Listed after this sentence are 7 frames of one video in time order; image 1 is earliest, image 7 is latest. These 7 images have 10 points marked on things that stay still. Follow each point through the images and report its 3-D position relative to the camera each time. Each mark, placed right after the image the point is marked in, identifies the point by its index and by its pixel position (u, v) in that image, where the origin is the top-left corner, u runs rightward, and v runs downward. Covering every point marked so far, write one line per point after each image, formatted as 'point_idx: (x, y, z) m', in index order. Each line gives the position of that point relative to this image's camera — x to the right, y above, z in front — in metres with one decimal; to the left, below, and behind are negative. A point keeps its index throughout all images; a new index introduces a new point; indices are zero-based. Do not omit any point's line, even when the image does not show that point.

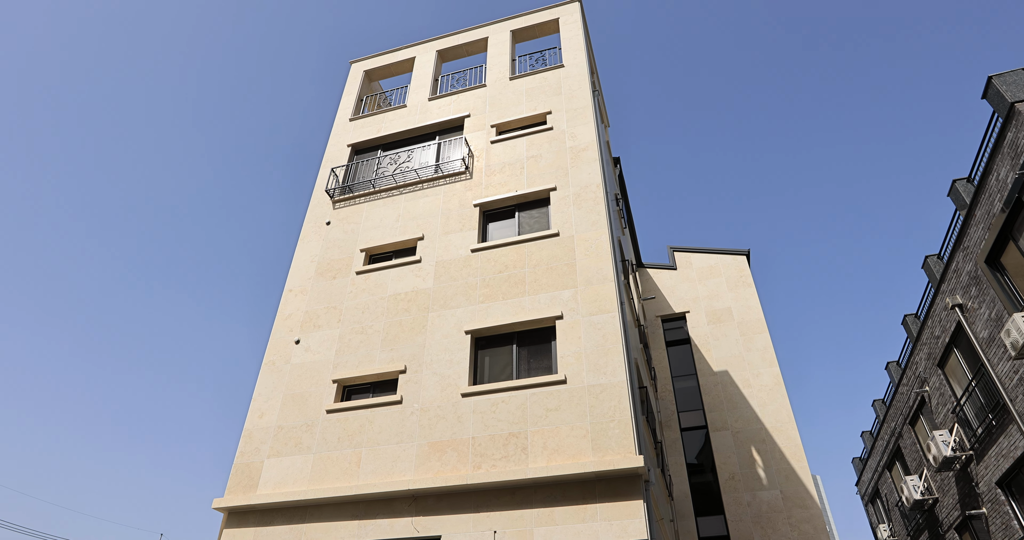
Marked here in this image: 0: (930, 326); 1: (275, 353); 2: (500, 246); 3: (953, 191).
0: (+12.6, -1.8, +18.2) m
1: (-5.8, -2.0, +14.8) m
2: (-0.2, +0.6, +14.6) m
3: (+11.4, +2.0, +15.5) m
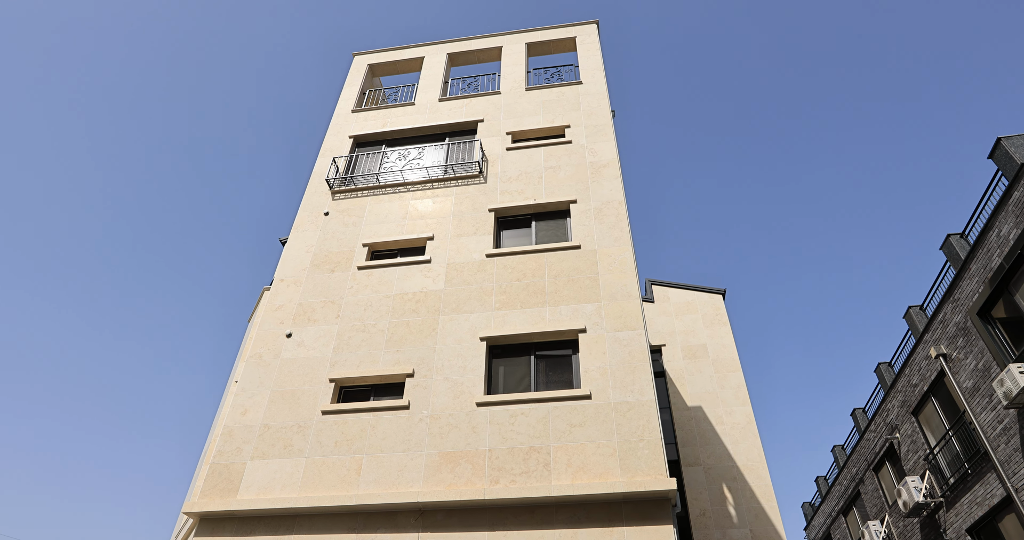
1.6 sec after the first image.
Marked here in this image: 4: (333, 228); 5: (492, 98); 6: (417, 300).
0: (+12.3, -3.3, +18.7) m
1: (-5.5, -1.7, +13.5) m
2: (+0.2, +0.4, +14.1) m
3: (+11.7, +0.6, +16.1) m
4: (-4.7, +1.1, +15.8) m
5: (-0.6, +5.4, +18.9) m
6: (-2.1, -0.7, +13.6) m
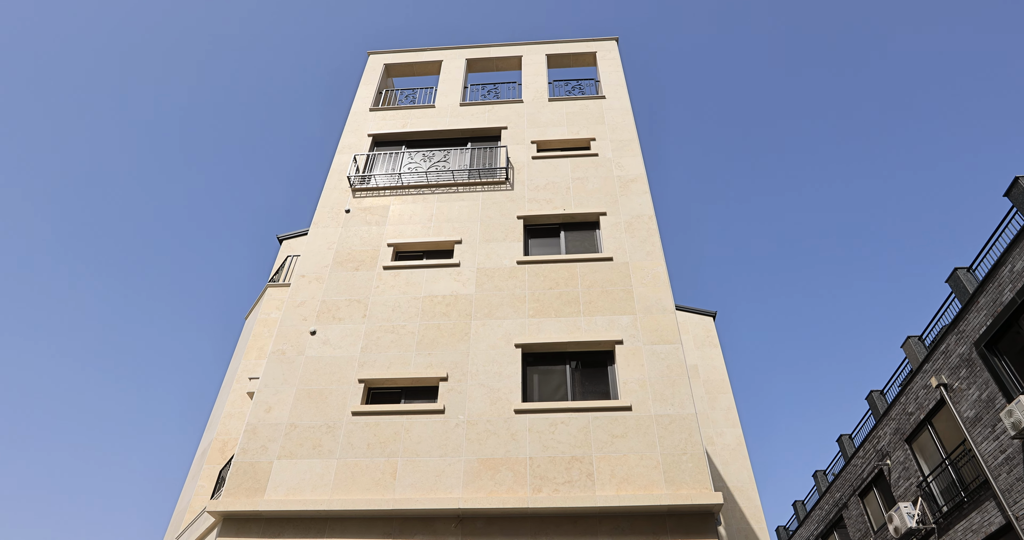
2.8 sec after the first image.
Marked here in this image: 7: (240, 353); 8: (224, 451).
0: (+12.5, -4.3, +19.3) m
1: (-4.9, -1.6, +13.1) m
2: (+0.9, +0.2, +14.0) m
3: (+12.3, -0.3, +16.7) m
4: (-4.0, +1.1, +15.5) m
5: (+0.1, +5.1, +18.9) m
6: (-1.4, -0.7, +13.4) m
7: (-8.1, -2.5, +18.1) m
8: (-7.2, -4.5, +15.3) m
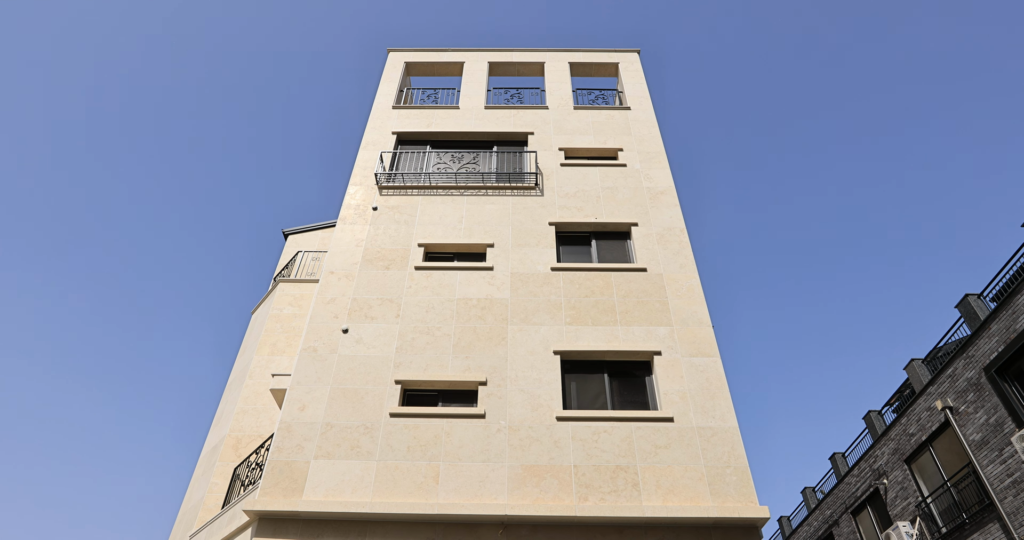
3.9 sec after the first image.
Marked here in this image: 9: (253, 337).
0: (+12.8, -5.0, +19.8) m
1: (-4.1, -1.5, +12.8) m
2: (+1.7, 0.0, +14.0) m
3: (+12.9, -1.0, +17.3) m
4: (-3.2, +1.2, +15.3) m
5: (+0.8, +4.9, +18.9) m
6: (-0.6, -0.8, +13.3) m
7: (-7.6, -2.3, +17.6) m
8: (-6.7, -4.3, +14.8) m
9: (-7.6, -2.0, +18.0) m
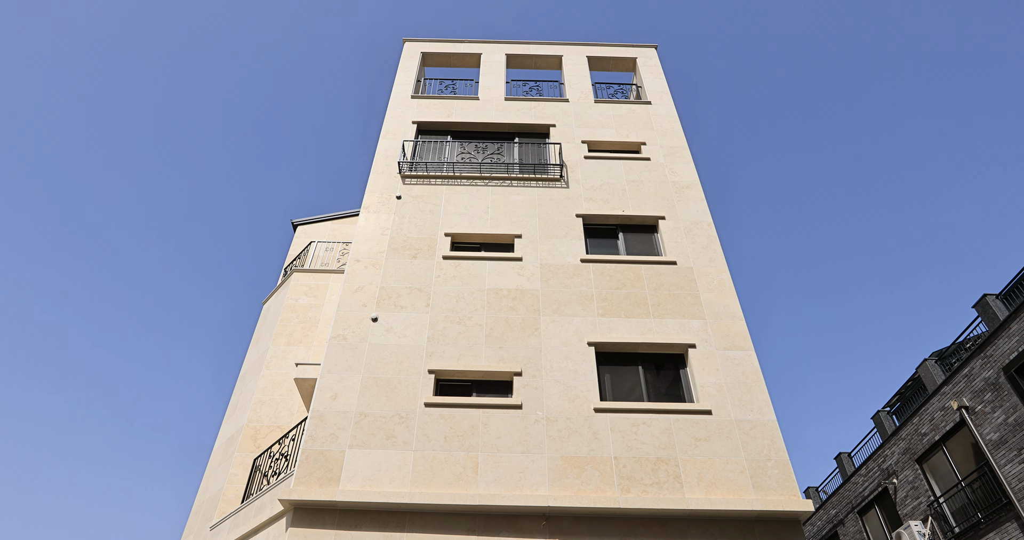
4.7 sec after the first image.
0: (+13.2, -5.0, +20.0) m
1: (-3.4, -1.2, +12.5) m
2: (+2.3, +0.2, +13.9) m
3: (+13.5, -1.0, +17.5) m
4: (-2.6, +1.4, +15.0) m
5: (+1.5, +5.1, +18.7) m
6: (0.0, -0.6, +13.1) m
7: (-7.0, -1.9, +17.3) m
8: (-6.1, -4.0, +14.5) m
9: (-7.1, -1.7, +17.6) m
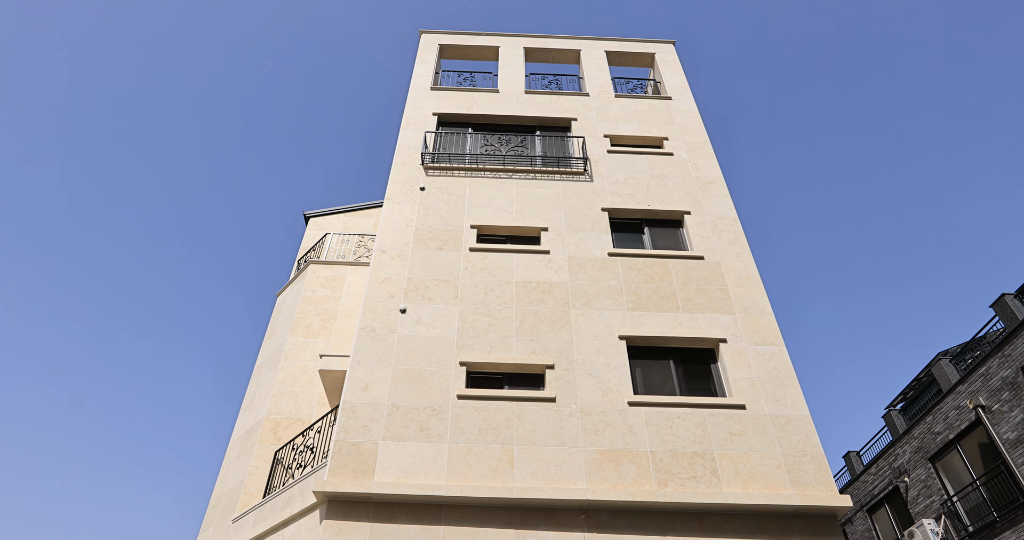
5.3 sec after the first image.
0: (+13.7, -5.0, +20.1) m
1: (-2.8, -1.0, +12.4) m
2: (+3.0, +0.3, +13.8) m
3: (+14.0, -1.0, +17.5) m
4: (-1.9, +1.6, +14.9) m
5: (+2.1, +5.3, +18.7) m
6: (+0.7, -0.4, +13.0) m
7: (-6.5, -1.7, +17.1) m
8: (-5.5, -3.8, +14.4) m
9: (-6.5, -1.4, +17.4) m
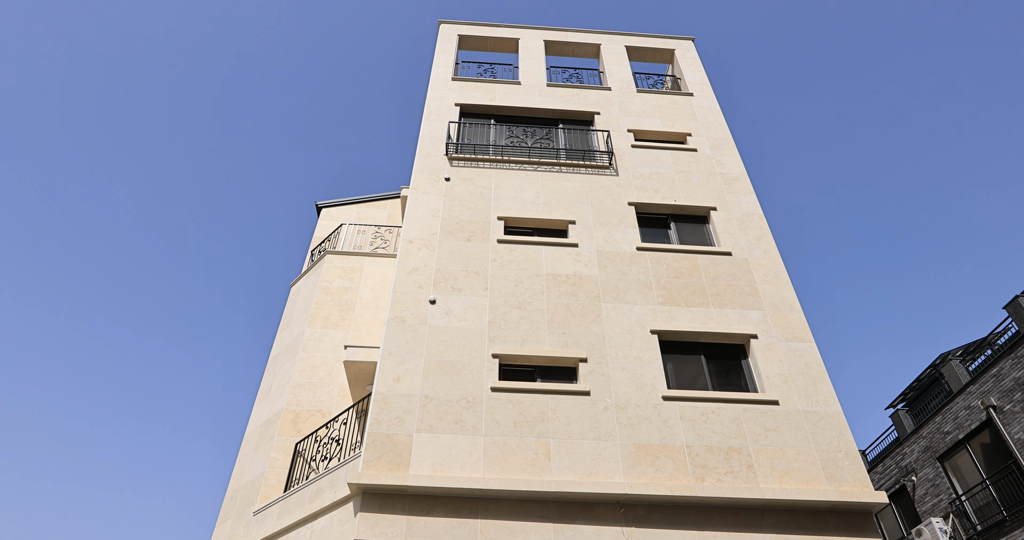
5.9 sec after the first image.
0: (+14.1, -5.0, +20.2) m
1: (-2.2, -0.8, +12.3) m
2: (+3.6, +0.4, +13.8) m
3: (+14.6, -1.0, +17.7) m
4: (-1.3, +1.8, +14.8) m
5: (+2.7, +5.4, +18.6) m
6: (+1.3, -0.3, +12.9) m
7: (-5.9, -1.4, +16.9) m
8: (-5.0, -3.5, +14.2) m
9: (-6.0, -1.1, +17.3) m
